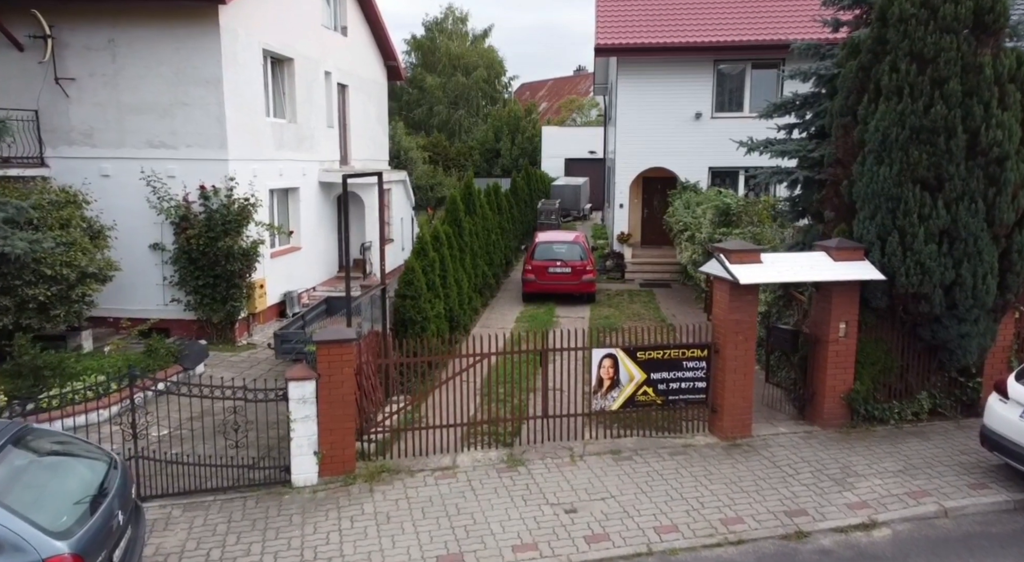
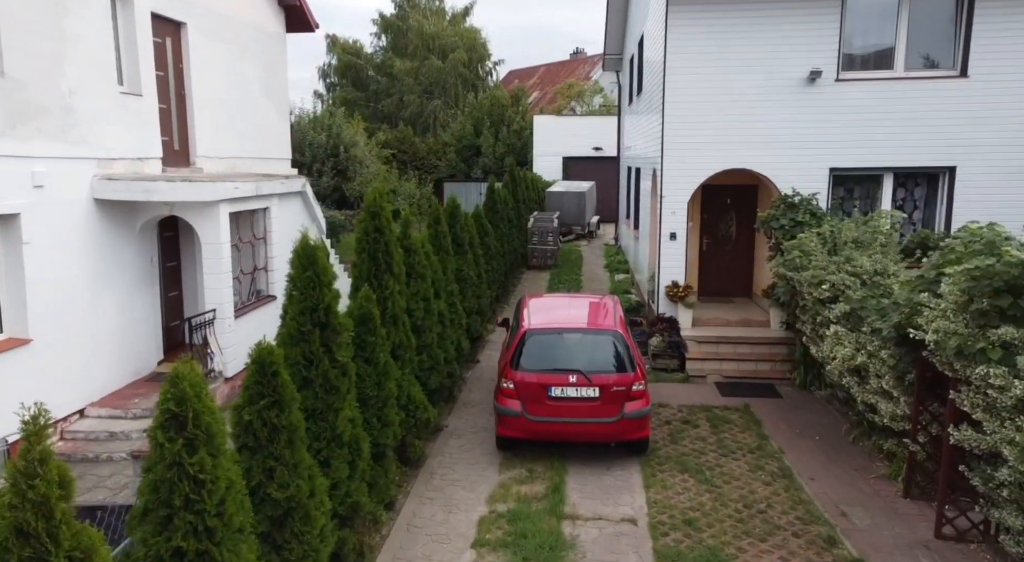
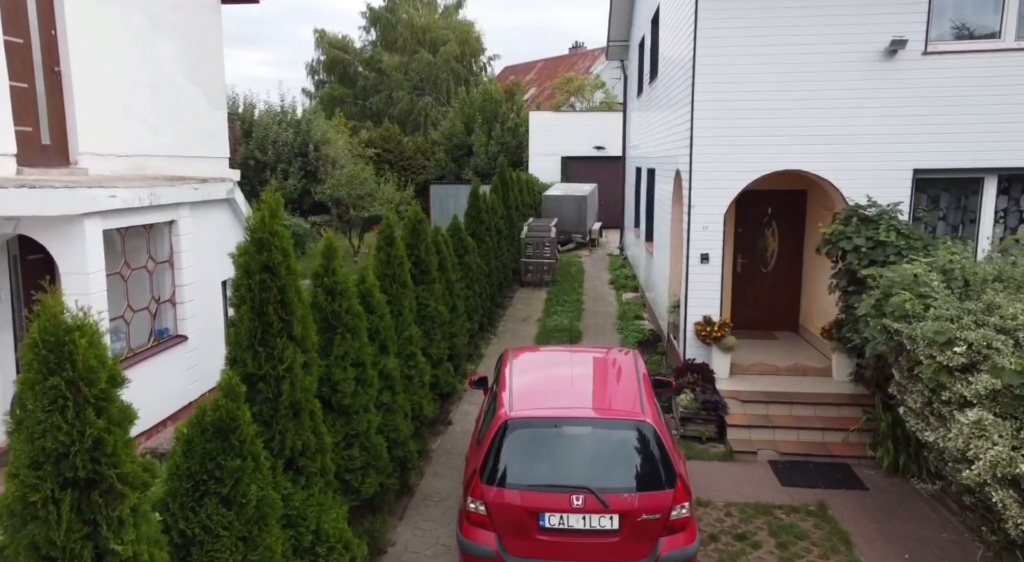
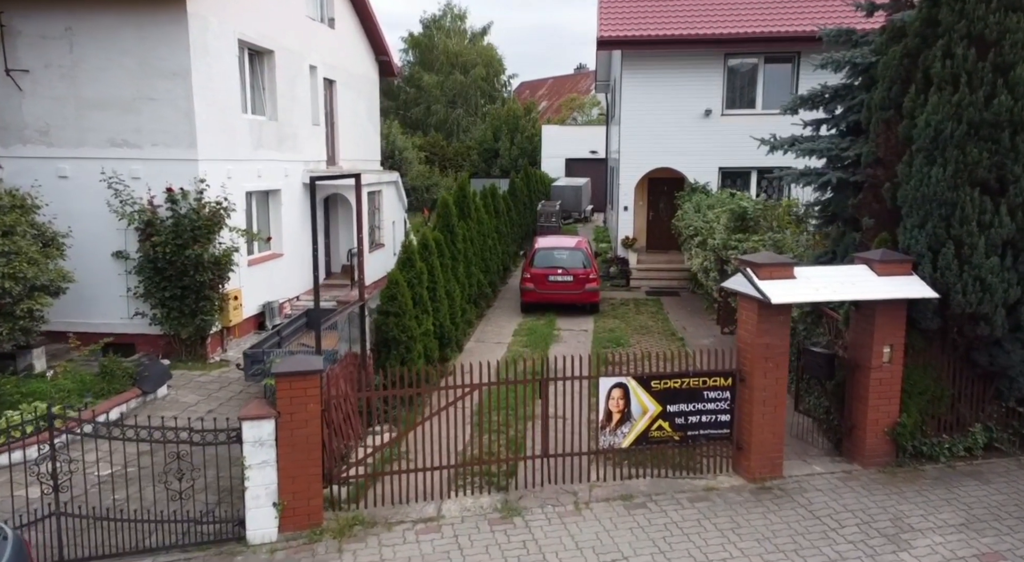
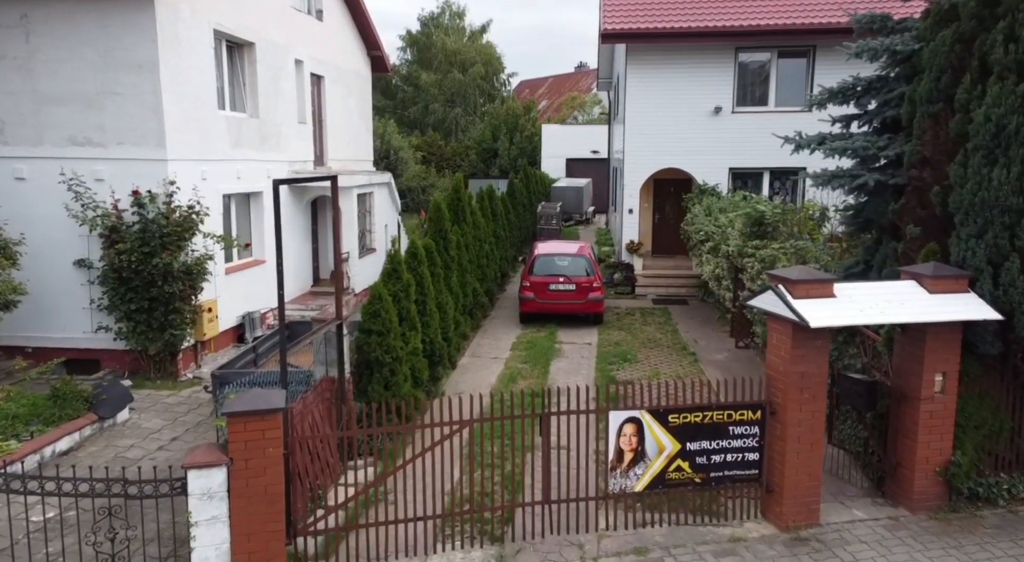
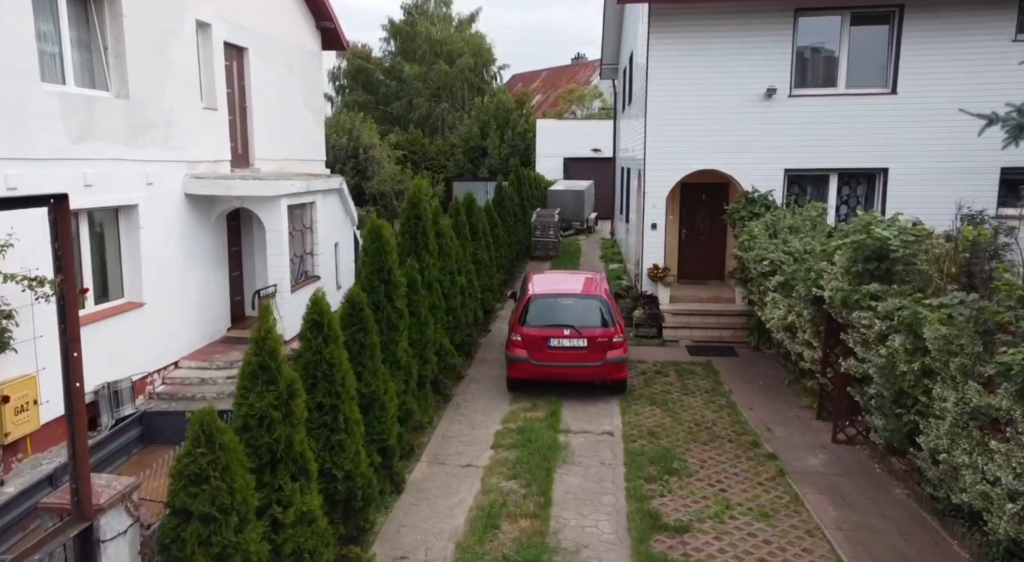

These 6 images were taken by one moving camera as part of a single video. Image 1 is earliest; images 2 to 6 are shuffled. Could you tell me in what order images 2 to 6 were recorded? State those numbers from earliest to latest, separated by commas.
4, 5, 6, 2, 3
